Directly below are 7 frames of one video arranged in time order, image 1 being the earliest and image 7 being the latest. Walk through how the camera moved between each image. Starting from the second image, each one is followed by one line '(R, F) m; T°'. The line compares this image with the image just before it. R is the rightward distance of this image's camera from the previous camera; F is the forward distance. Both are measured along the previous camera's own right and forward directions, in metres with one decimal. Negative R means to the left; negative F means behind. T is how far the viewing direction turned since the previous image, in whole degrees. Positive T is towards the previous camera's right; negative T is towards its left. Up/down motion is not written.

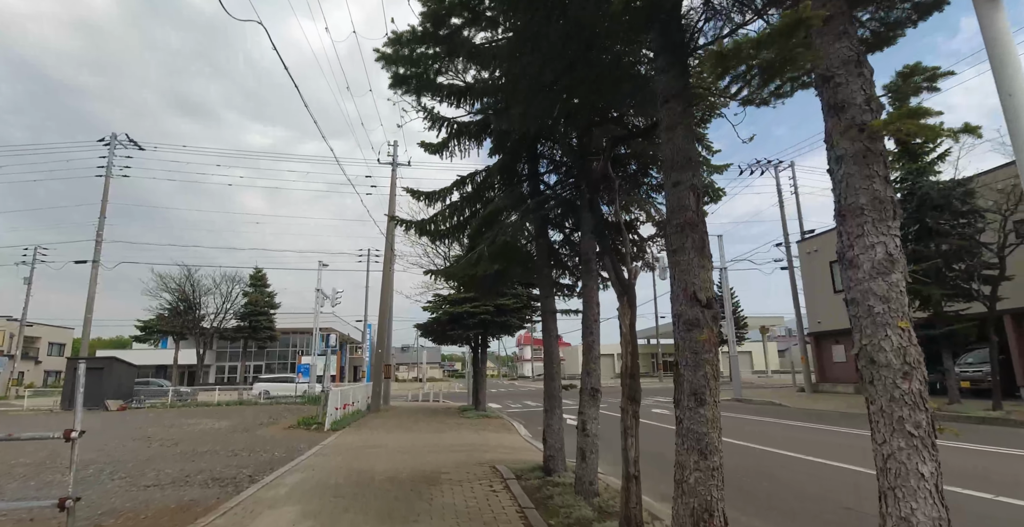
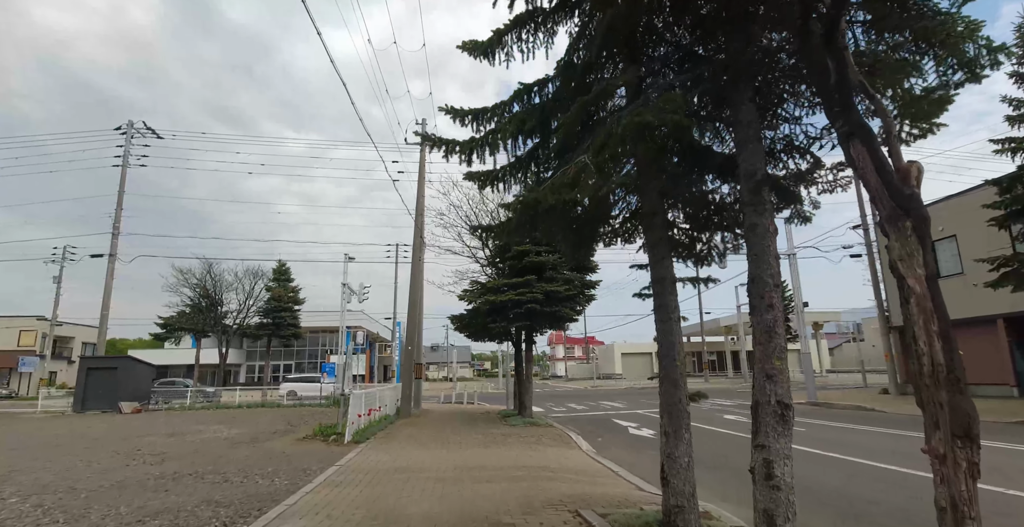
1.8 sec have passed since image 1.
(-0.7, +2.6) m; -3°
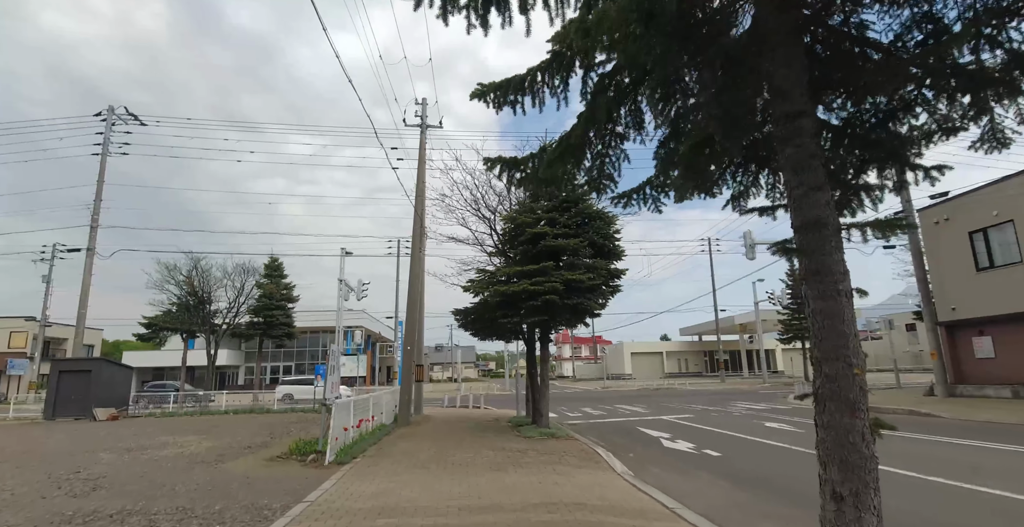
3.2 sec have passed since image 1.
(-0.2, +2.1) m; 0°
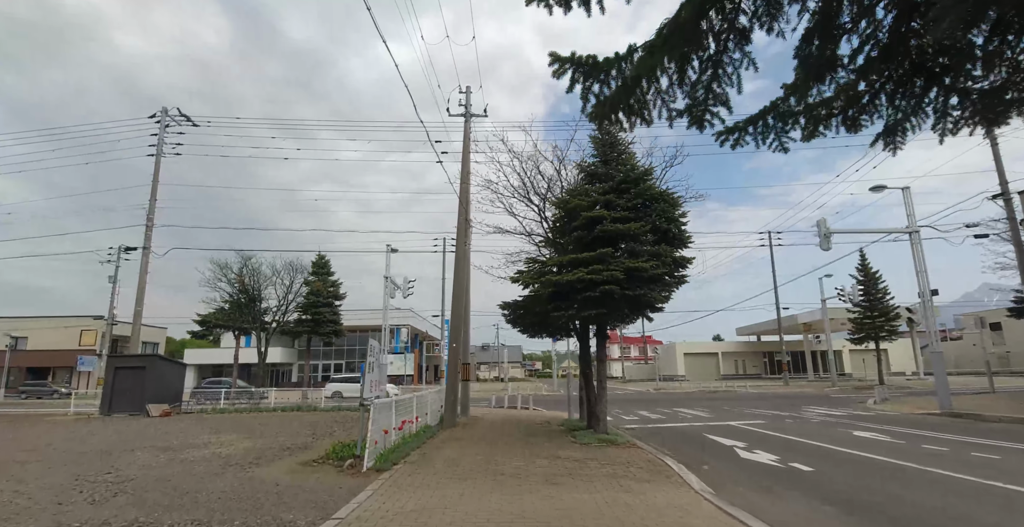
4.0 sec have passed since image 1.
(-0.2, +1.2) m; -5°
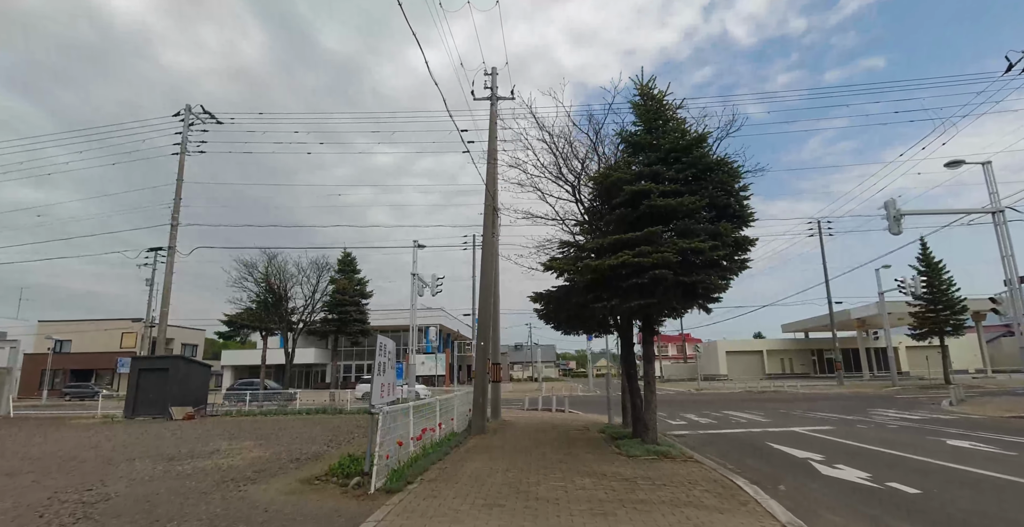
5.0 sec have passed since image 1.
(0.0, +1.5) m; -4°
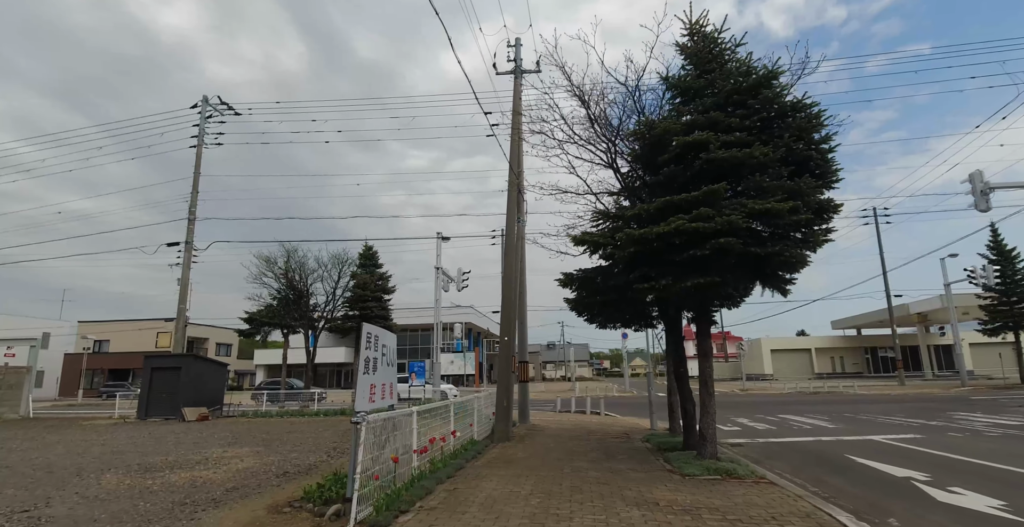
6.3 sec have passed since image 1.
(+0.1, +1.8) m; -4°
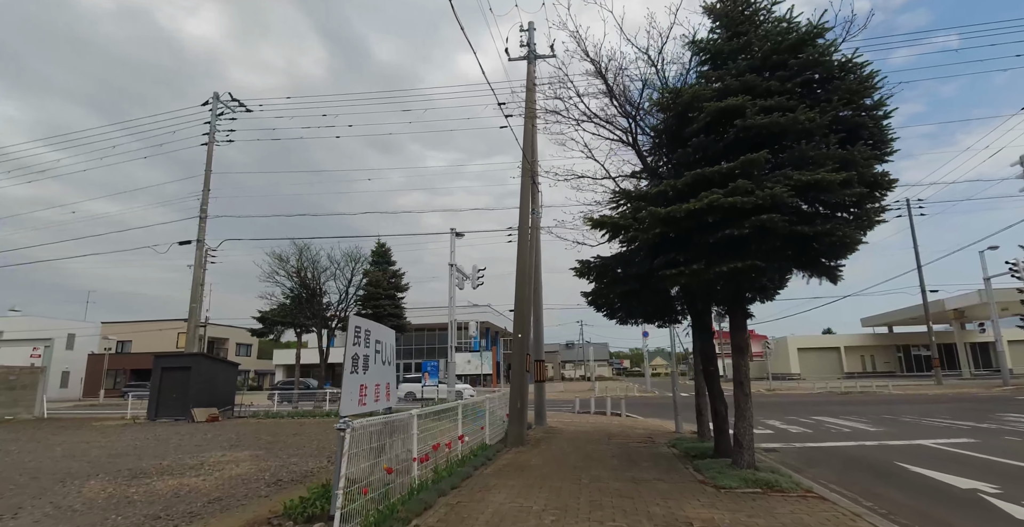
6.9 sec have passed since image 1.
(+0.1, +0.8) m; -2°
